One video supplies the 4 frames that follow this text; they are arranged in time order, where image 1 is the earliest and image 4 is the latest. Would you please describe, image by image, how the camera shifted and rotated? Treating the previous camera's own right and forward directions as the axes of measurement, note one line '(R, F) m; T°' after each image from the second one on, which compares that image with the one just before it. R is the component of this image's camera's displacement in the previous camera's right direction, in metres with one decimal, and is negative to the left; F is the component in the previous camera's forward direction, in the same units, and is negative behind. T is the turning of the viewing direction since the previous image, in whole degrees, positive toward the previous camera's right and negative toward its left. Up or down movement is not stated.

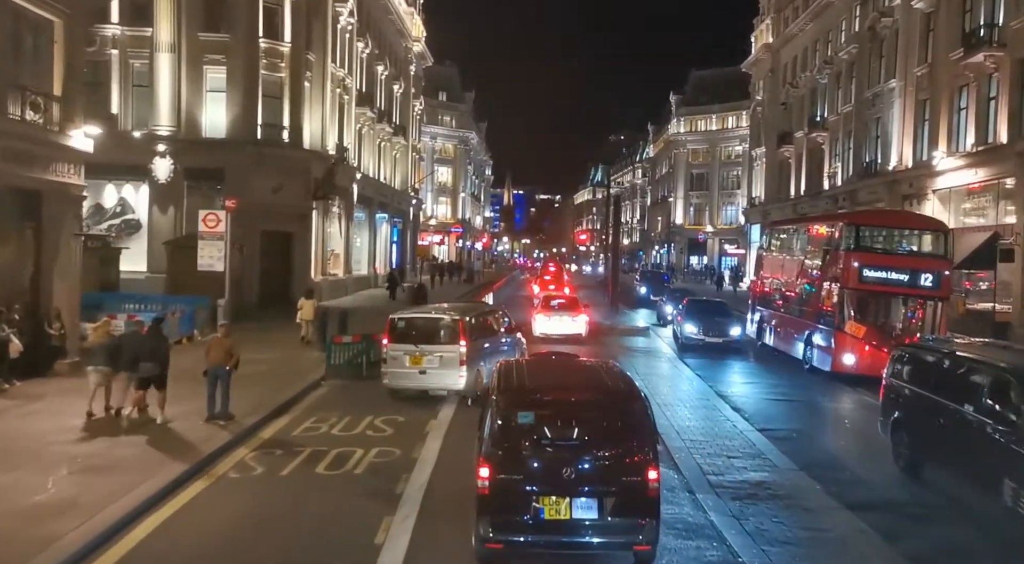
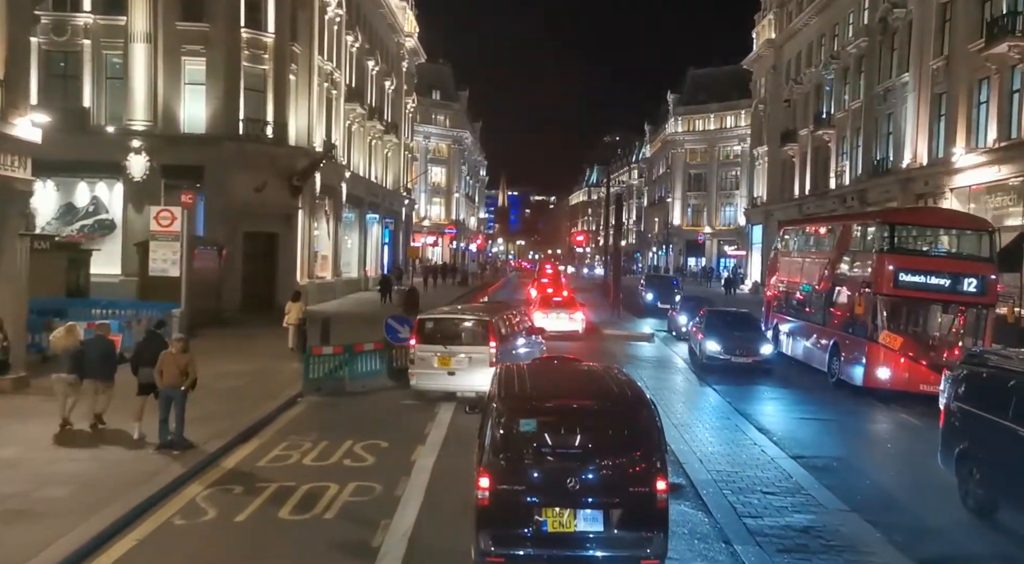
(-0.1, +1.7) m; 0°
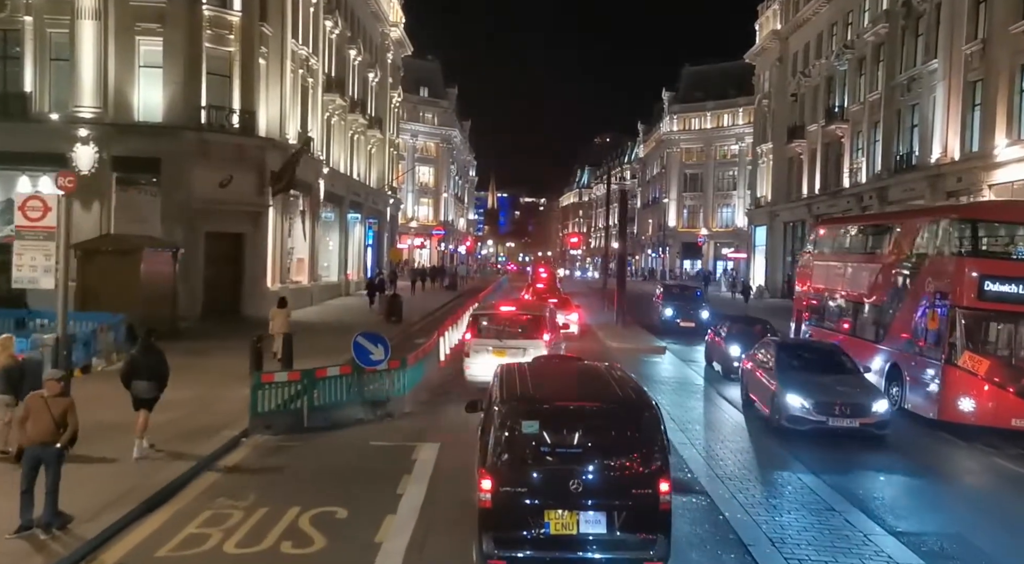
(-0.1, +3.1) m; +1°
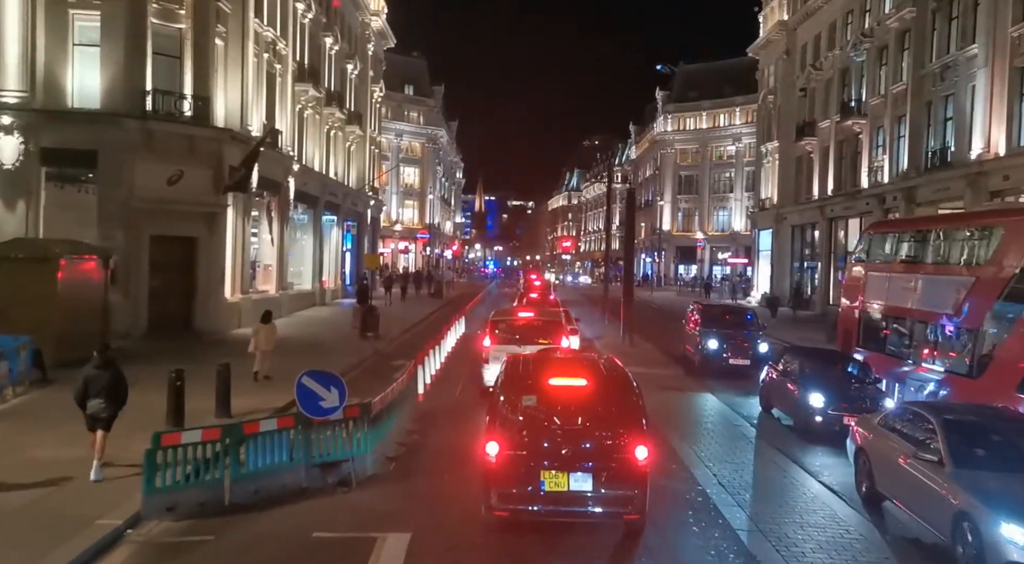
(-0.1, +3.5) m; +1°
